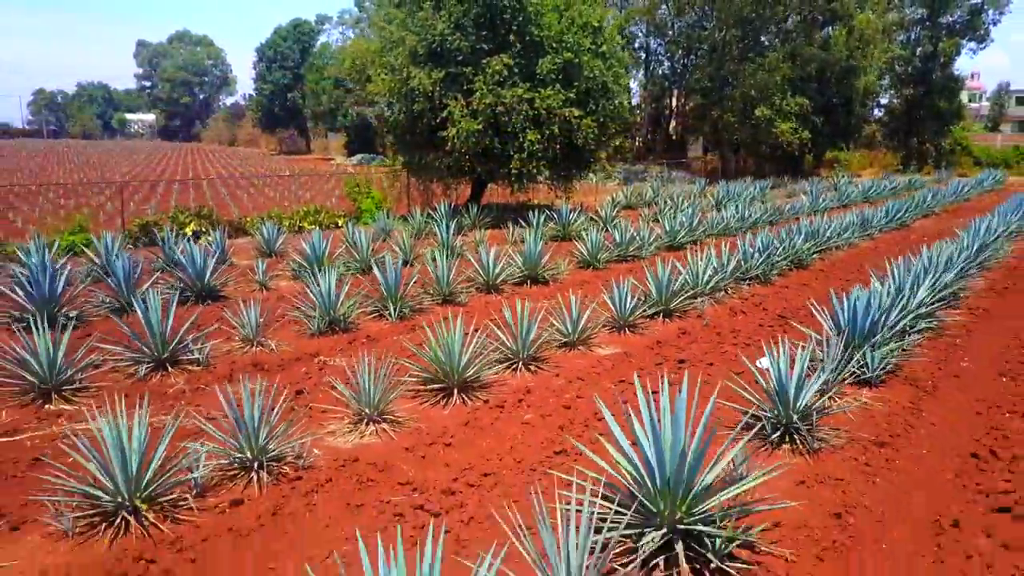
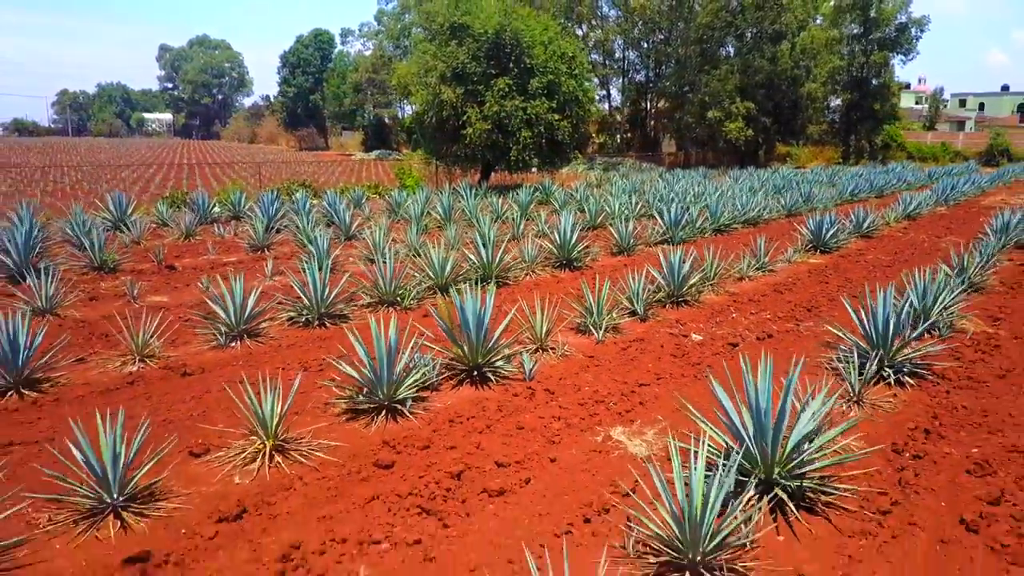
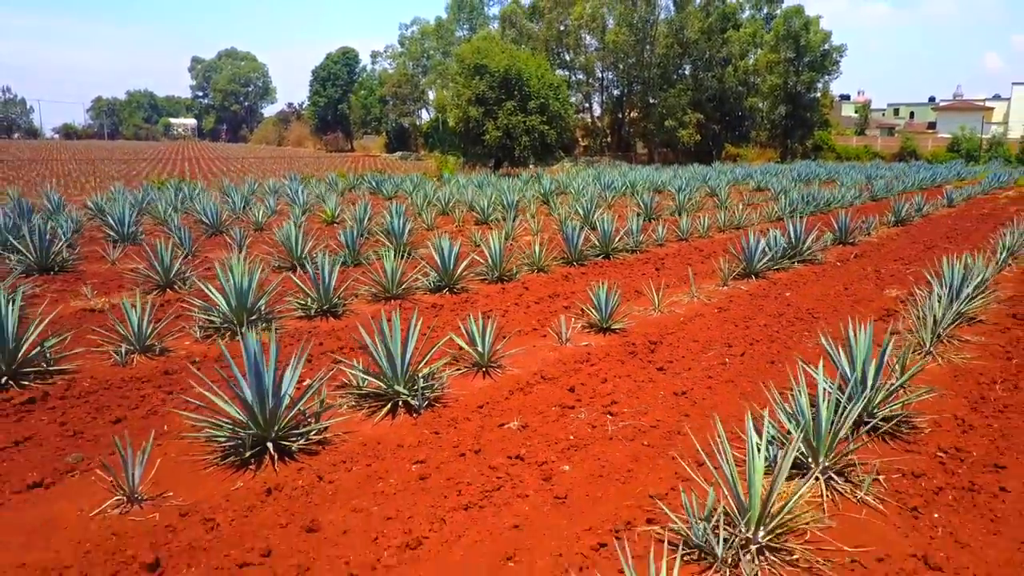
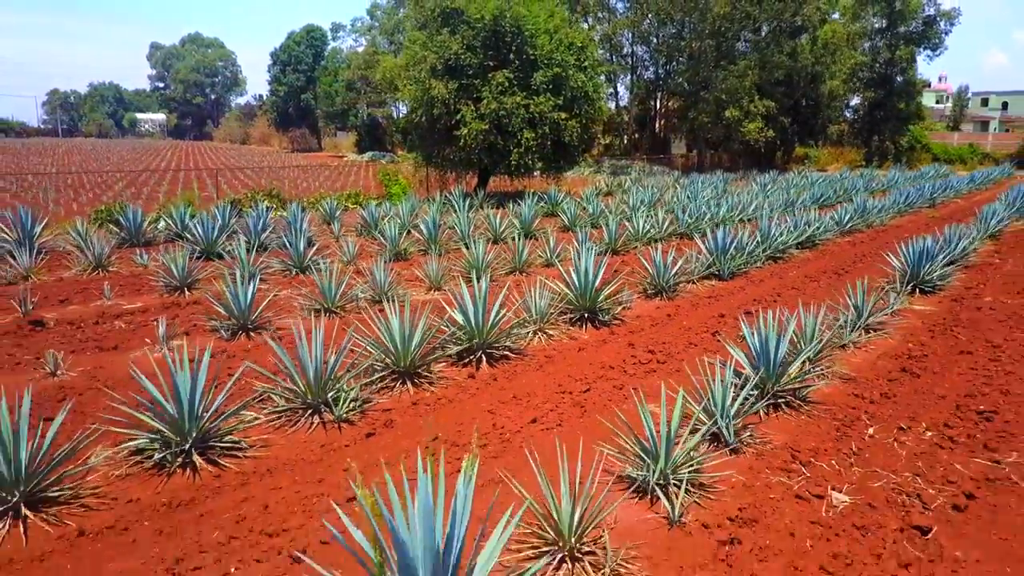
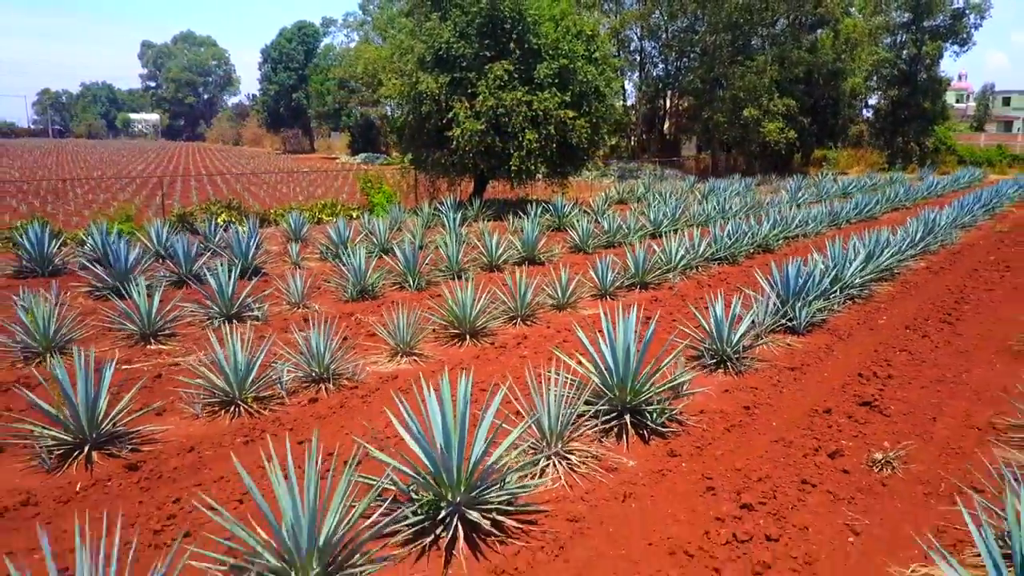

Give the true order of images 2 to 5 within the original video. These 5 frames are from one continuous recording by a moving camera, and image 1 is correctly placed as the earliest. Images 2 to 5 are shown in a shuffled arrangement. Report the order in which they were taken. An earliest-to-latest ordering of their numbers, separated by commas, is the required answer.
5, 4, 2, 3
